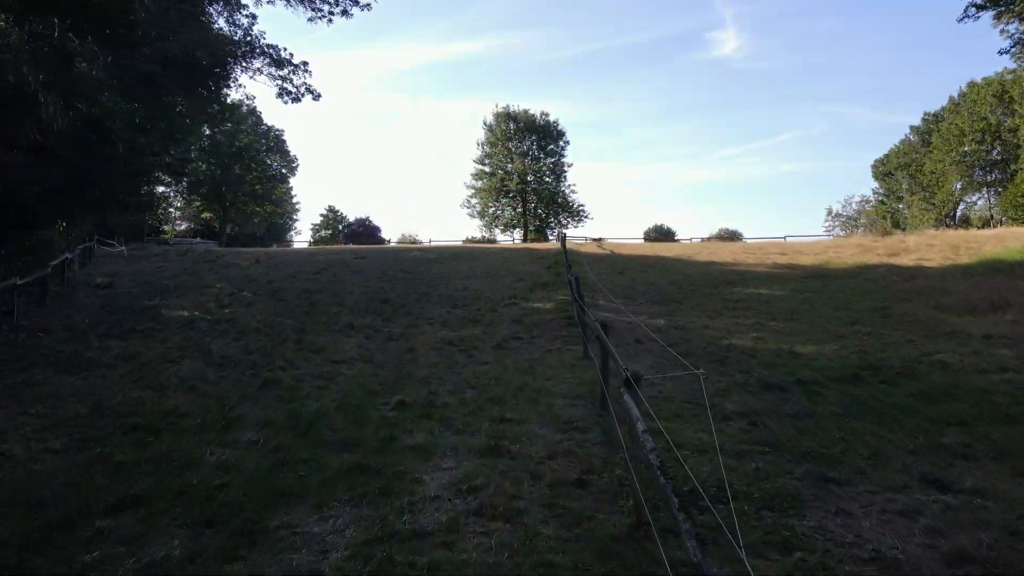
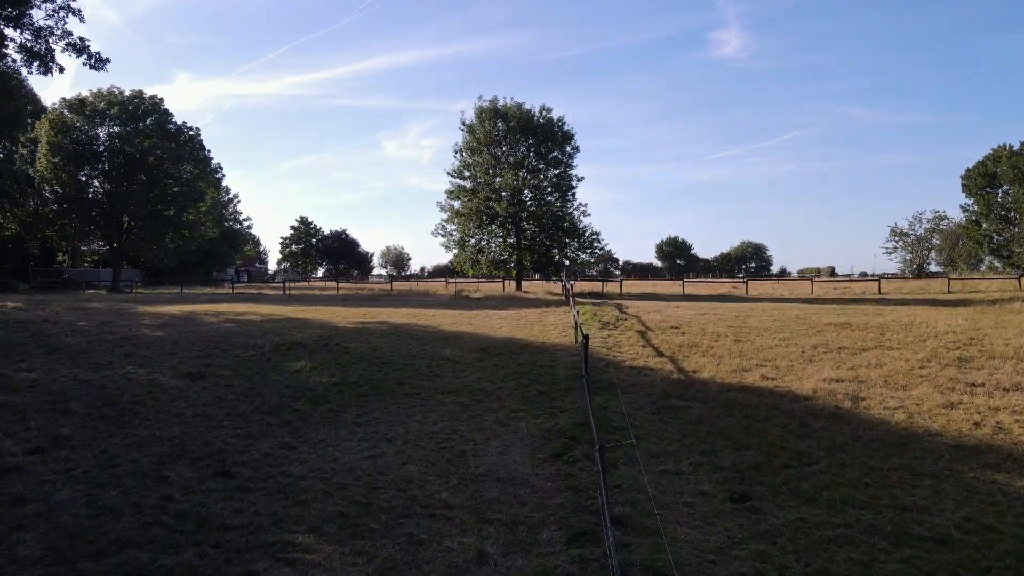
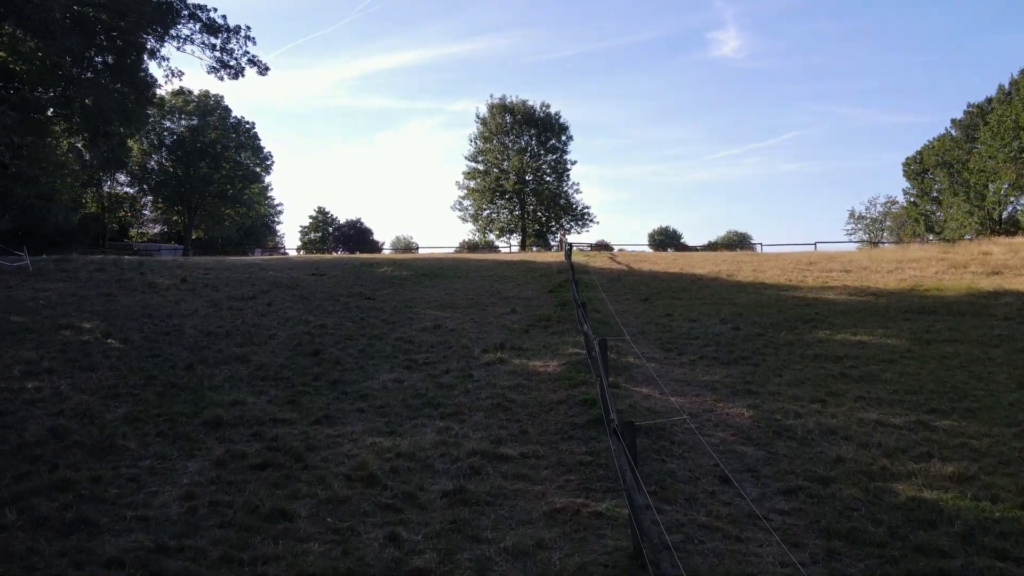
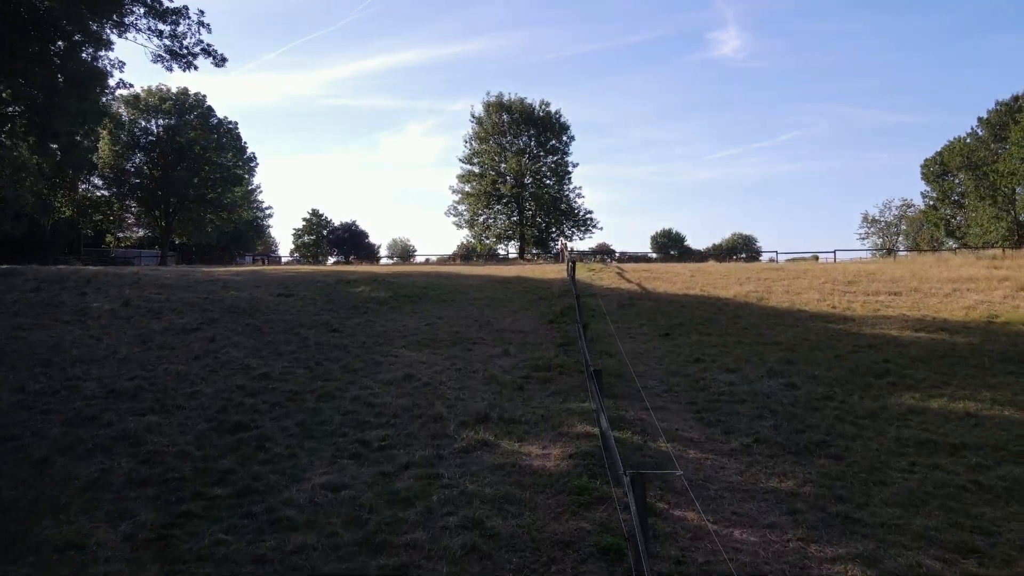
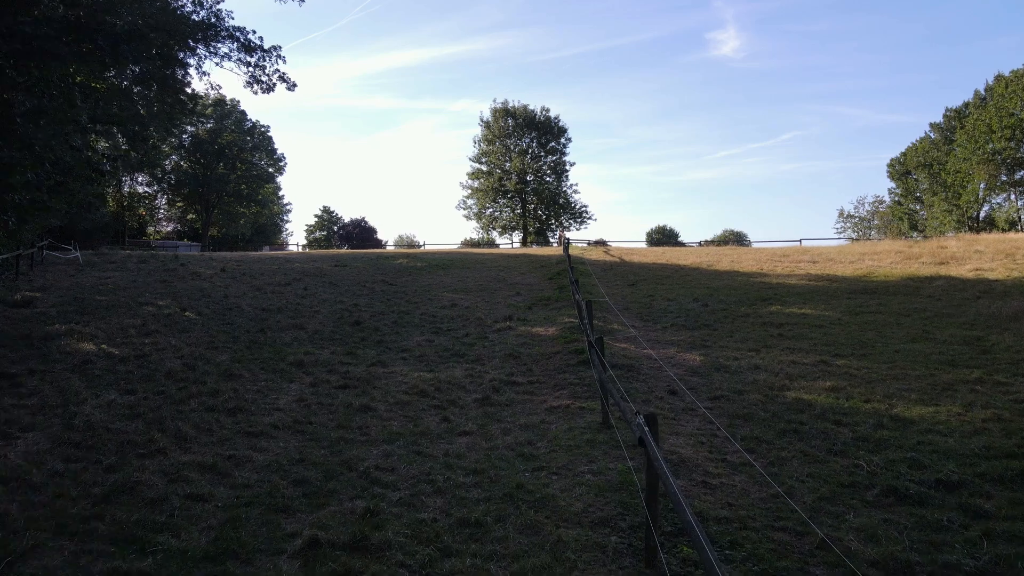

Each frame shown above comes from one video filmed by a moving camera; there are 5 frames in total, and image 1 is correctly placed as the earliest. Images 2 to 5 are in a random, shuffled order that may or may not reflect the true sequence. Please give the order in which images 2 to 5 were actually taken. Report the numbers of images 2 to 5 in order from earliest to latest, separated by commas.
5, 3, 4, 2
